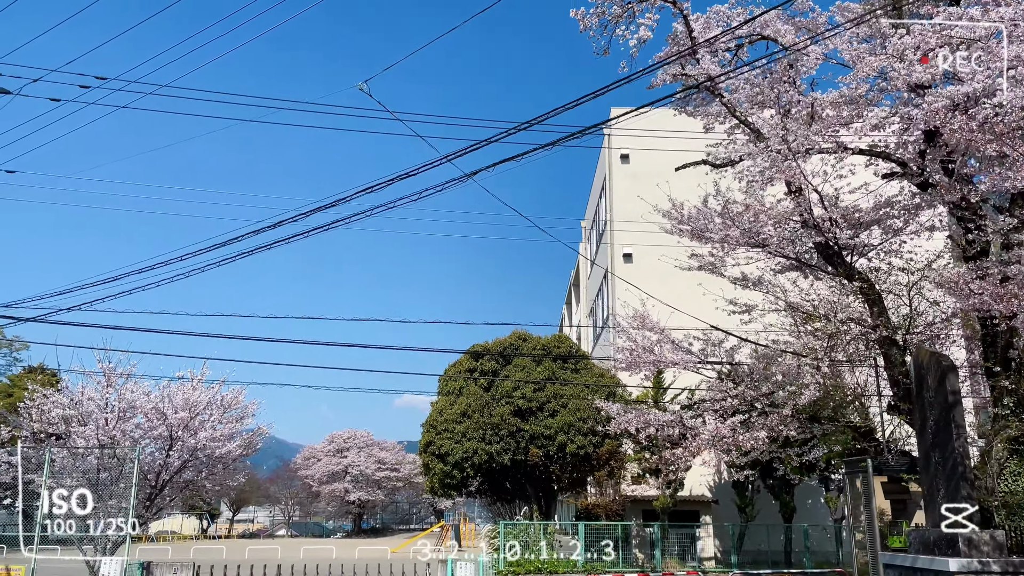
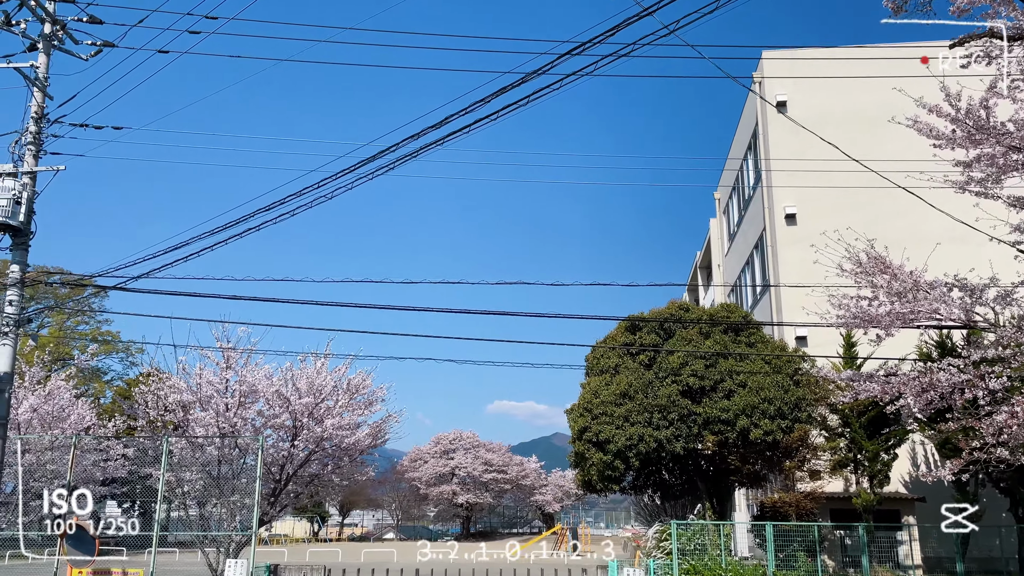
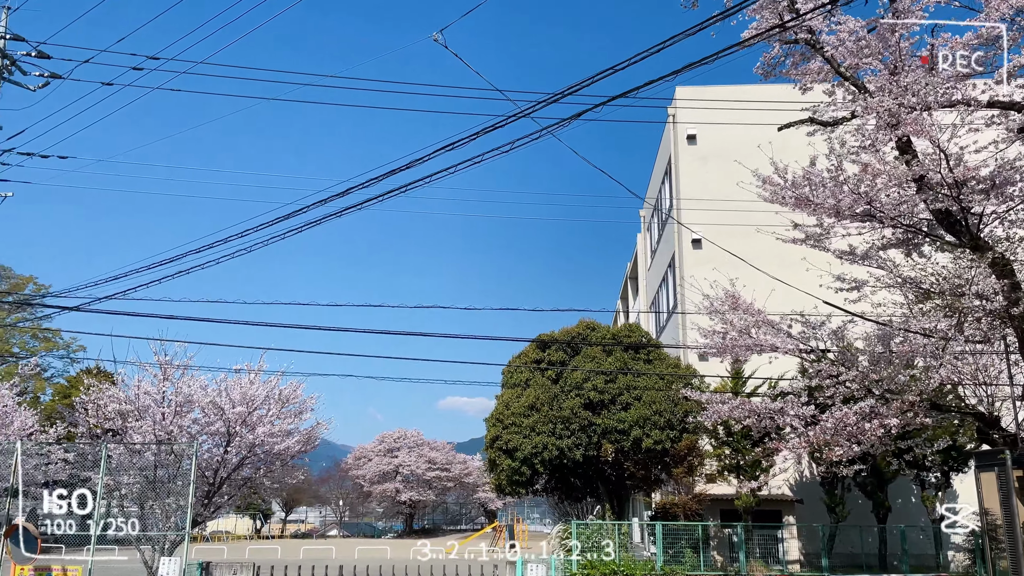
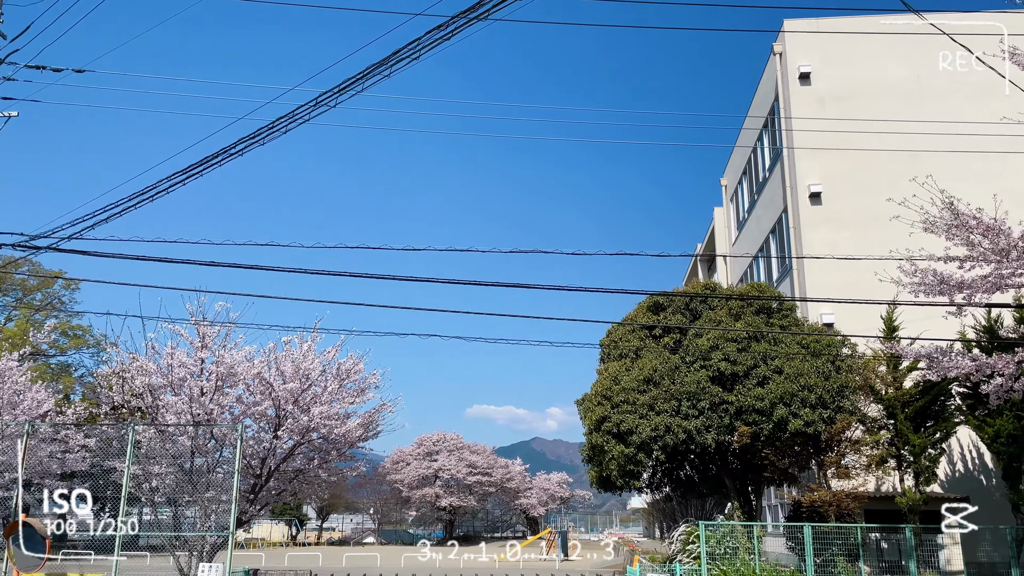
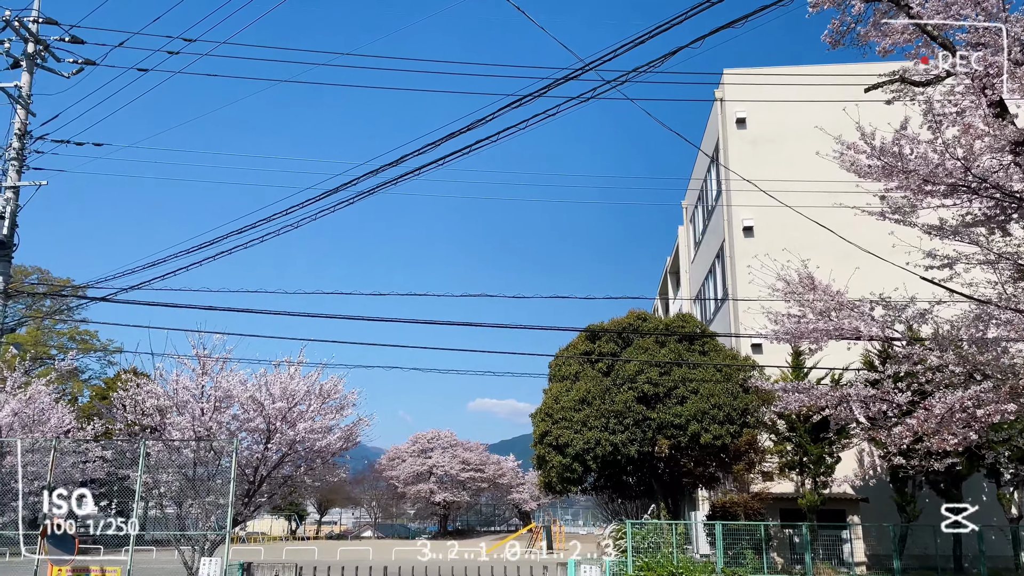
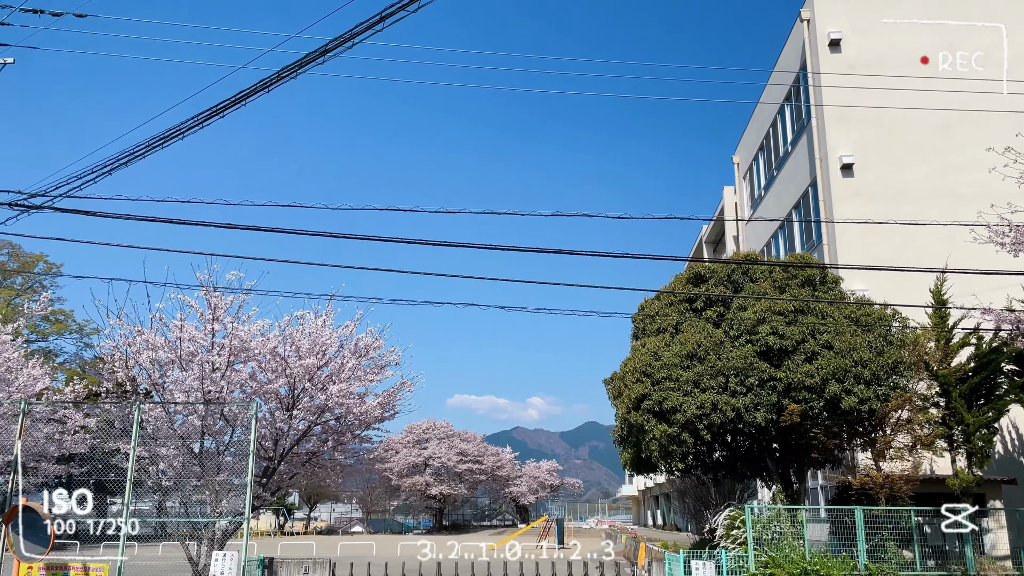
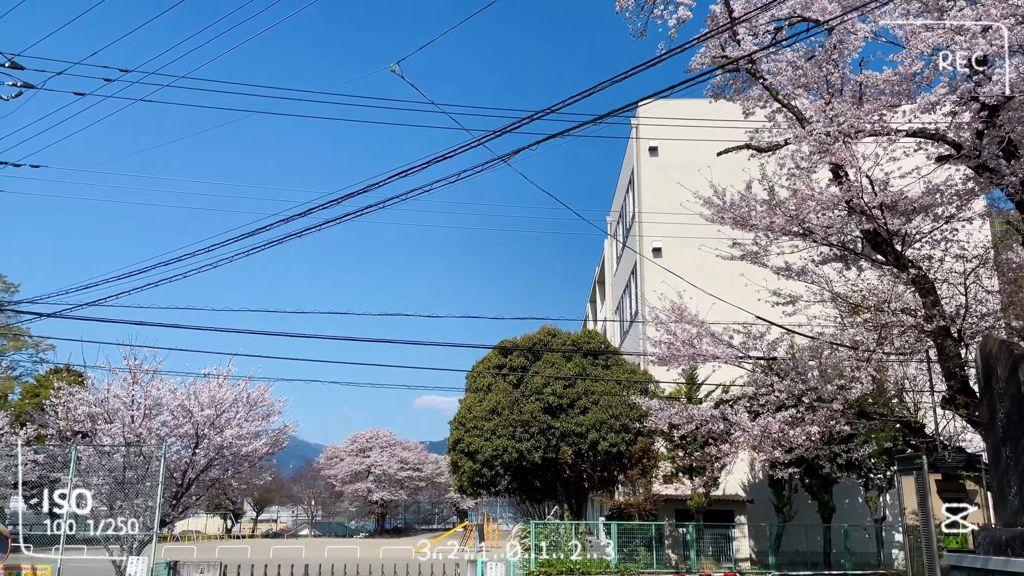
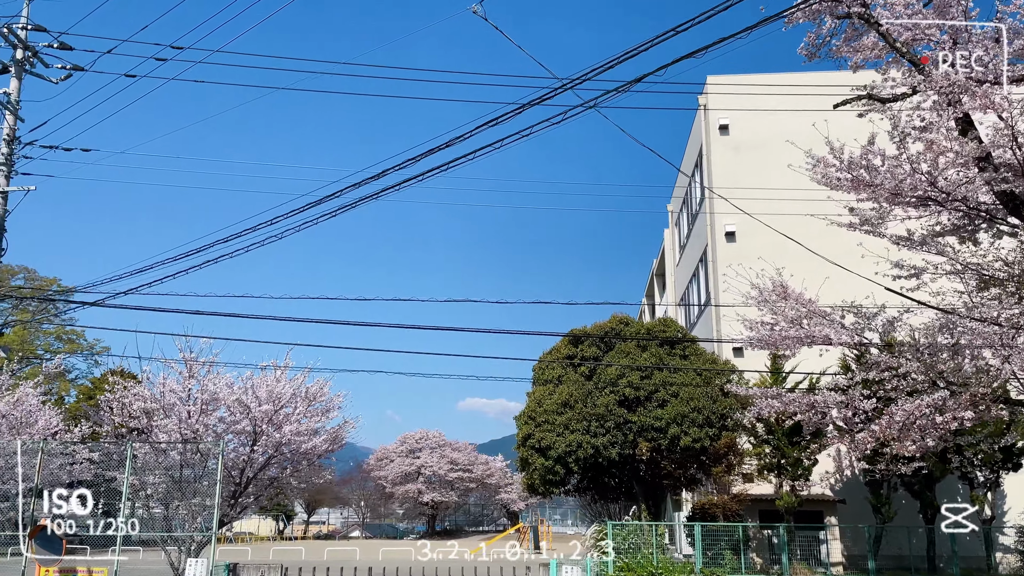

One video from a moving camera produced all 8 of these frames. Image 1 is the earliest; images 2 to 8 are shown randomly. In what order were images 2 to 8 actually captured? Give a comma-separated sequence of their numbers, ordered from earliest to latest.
7, 3, 8, 5, 2, 4, 6
